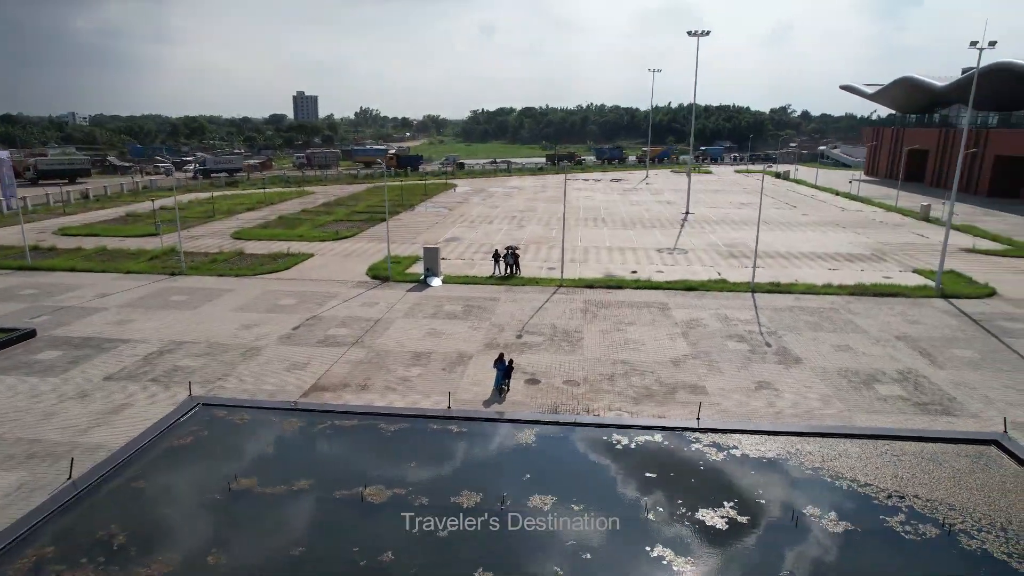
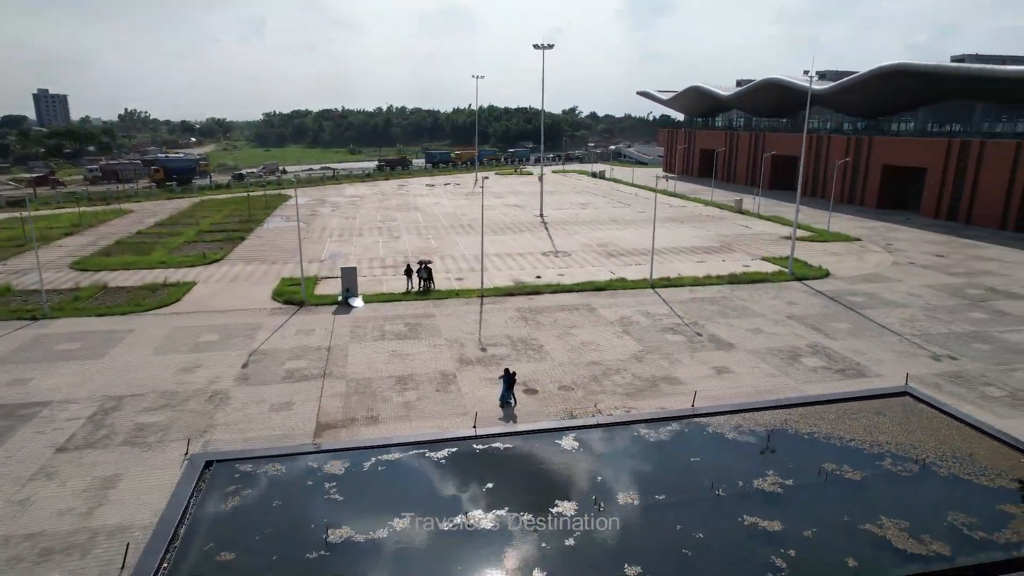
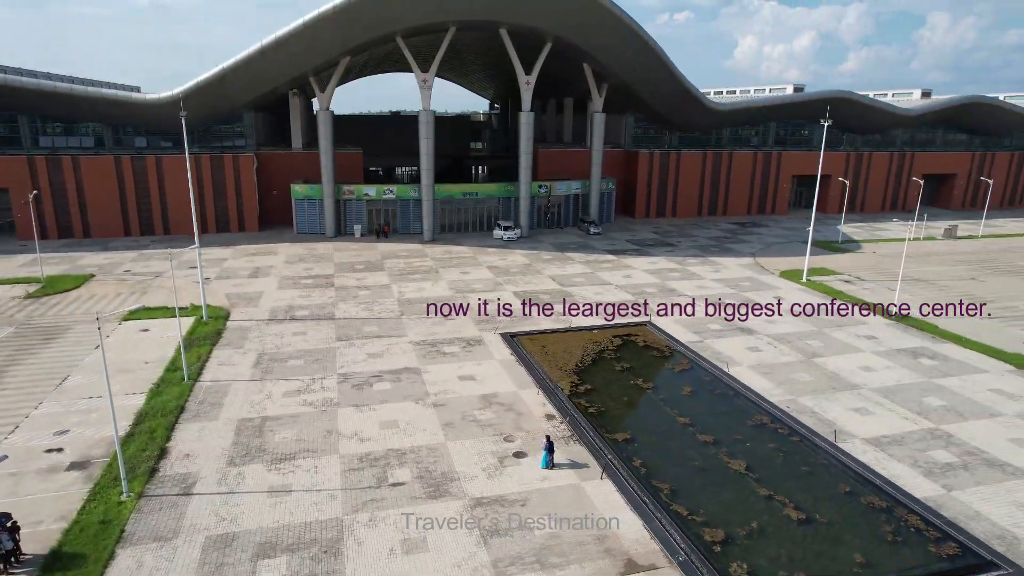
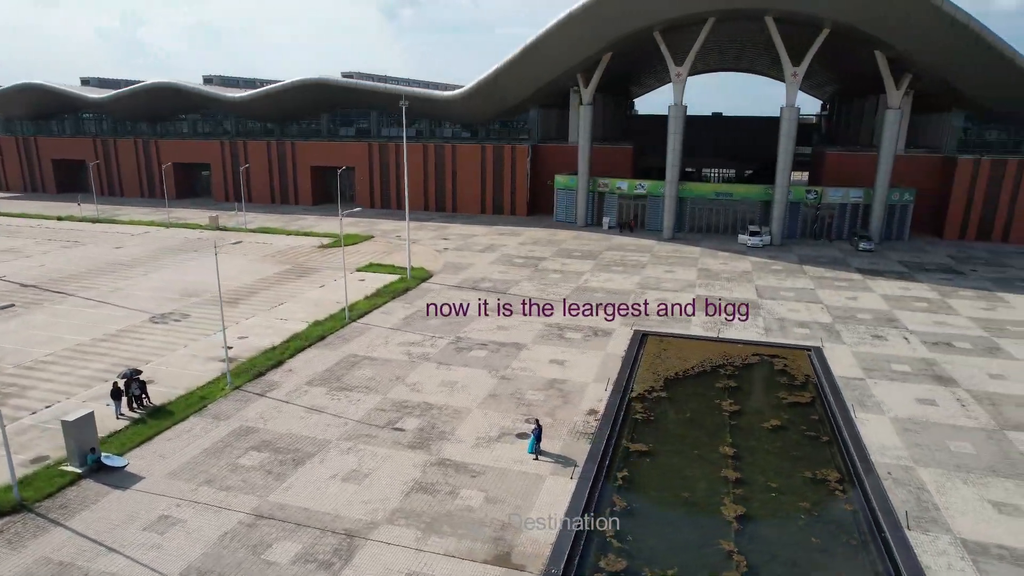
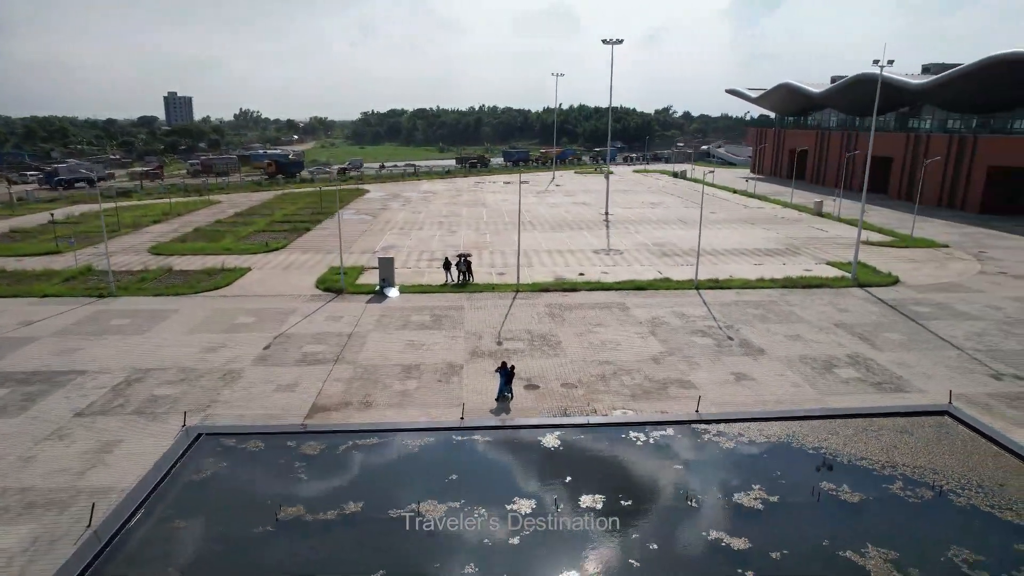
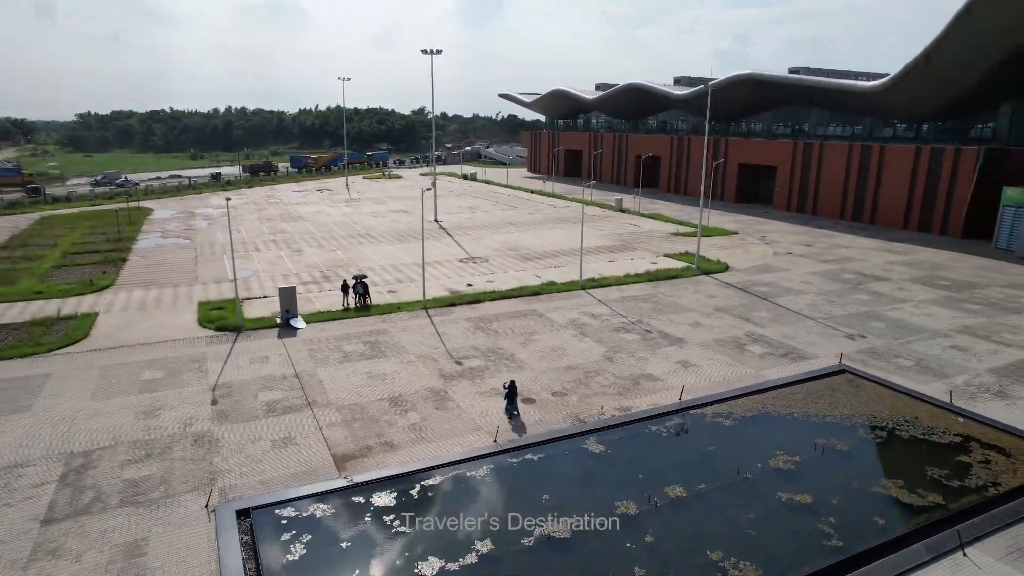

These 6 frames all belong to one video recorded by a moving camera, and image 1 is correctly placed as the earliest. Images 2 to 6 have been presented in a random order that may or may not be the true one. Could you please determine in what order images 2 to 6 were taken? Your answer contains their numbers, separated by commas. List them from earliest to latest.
5, 2, 6, 4, 3
